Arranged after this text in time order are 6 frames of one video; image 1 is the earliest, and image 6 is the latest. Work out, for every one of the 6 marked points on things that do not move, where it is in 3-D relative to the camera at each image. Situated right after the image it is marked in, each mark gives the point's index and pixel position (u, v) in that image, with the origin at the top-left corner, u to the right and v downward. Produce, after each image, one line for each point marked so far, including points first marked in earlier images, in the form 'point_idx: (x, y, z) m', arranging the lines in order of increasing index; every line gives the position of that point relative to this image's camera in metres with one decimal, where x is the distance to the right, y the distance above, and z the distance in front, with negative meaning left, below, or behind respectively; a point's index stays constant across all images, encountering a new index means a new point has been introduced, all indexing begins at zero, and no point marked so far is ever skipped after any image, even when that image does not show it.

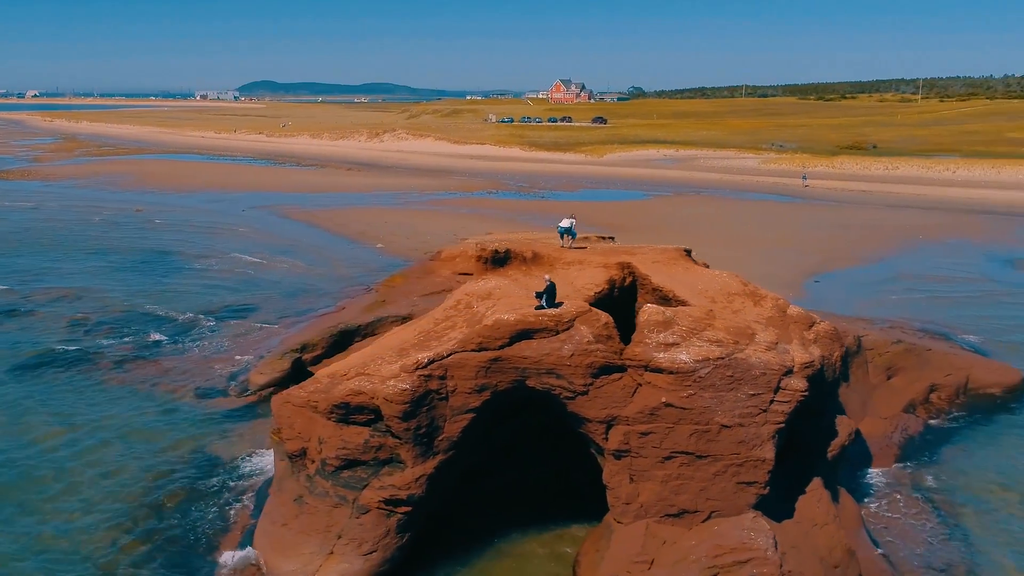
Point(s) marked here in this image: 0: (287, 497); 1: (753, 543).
0: (-1.8, -1.7, +8.5) m
1: (+1.6, -1.8, +6.9) m
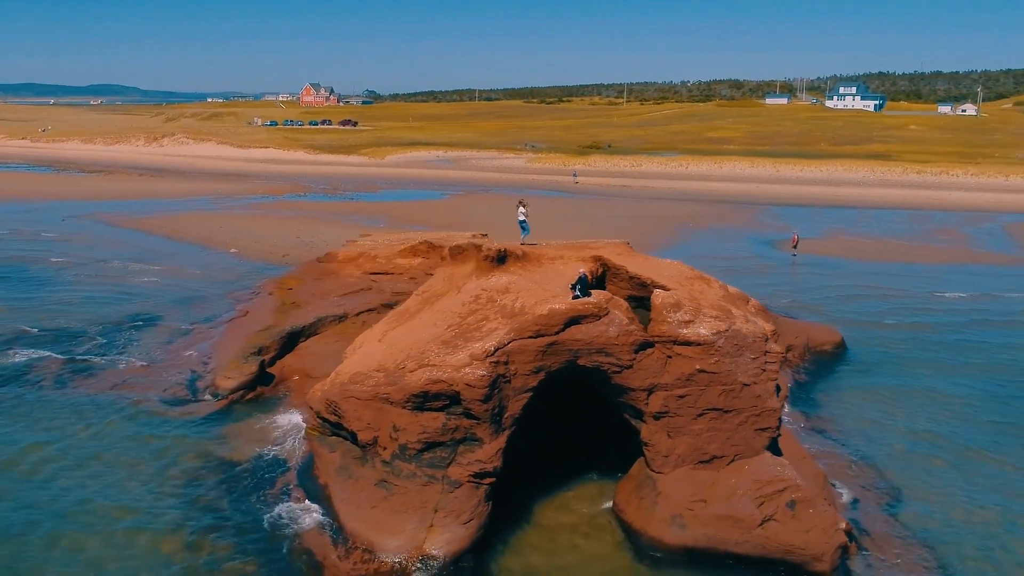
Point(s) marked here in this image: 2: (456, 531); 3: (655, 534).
0: (-1.3, -1.8, +9.2) m
1: (+2.4, -1.7, +8.8) m
2: (-0.5, -2.1, +8.8) m
3: (+1.3, -2.2, +8.9) m
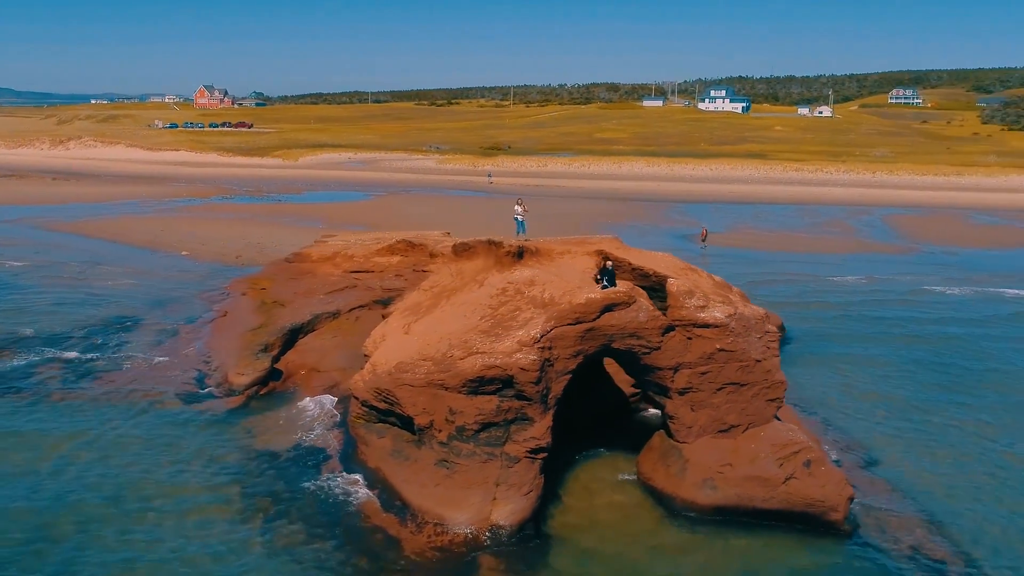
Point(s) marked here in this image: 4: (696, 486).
0: (-0.8, -1.7, +10.0) m
1: (+2.9, -1.5, +10.1) m
2: (+0.1, -2.0, +9.6) m
3: (+1.8, -2.1, +10.0) m
4: (+1.9, -1.9, +10.0) m
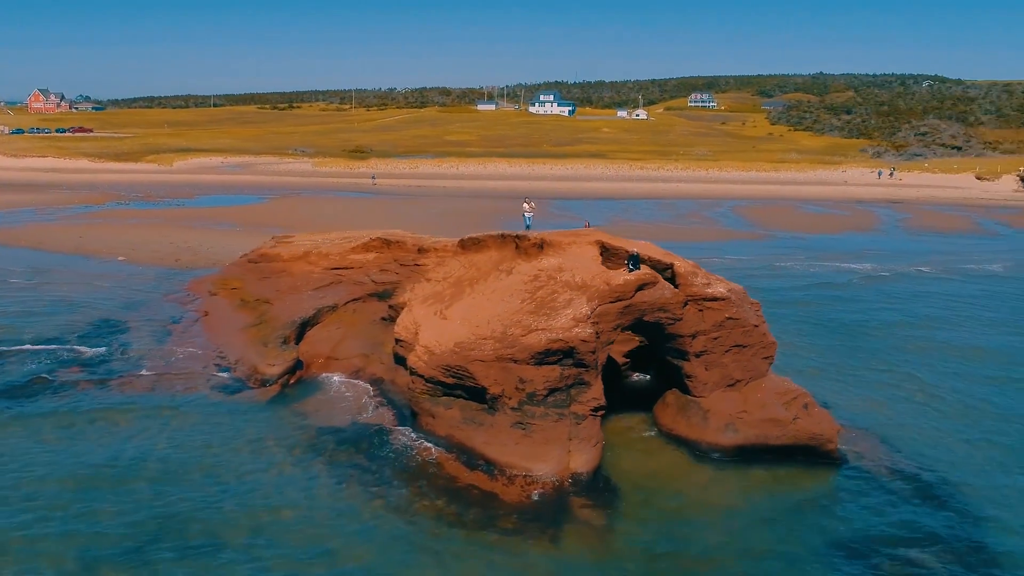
0: (-0.1, -1.6, +11.5) m
1: (+3.5, -1.2, +12.5) m
2: (+0.9, -1.9, +11.4) m
3: (+2.4, -1.8, +12.1) m
4: (+2.5, -1.7, +12.2) m
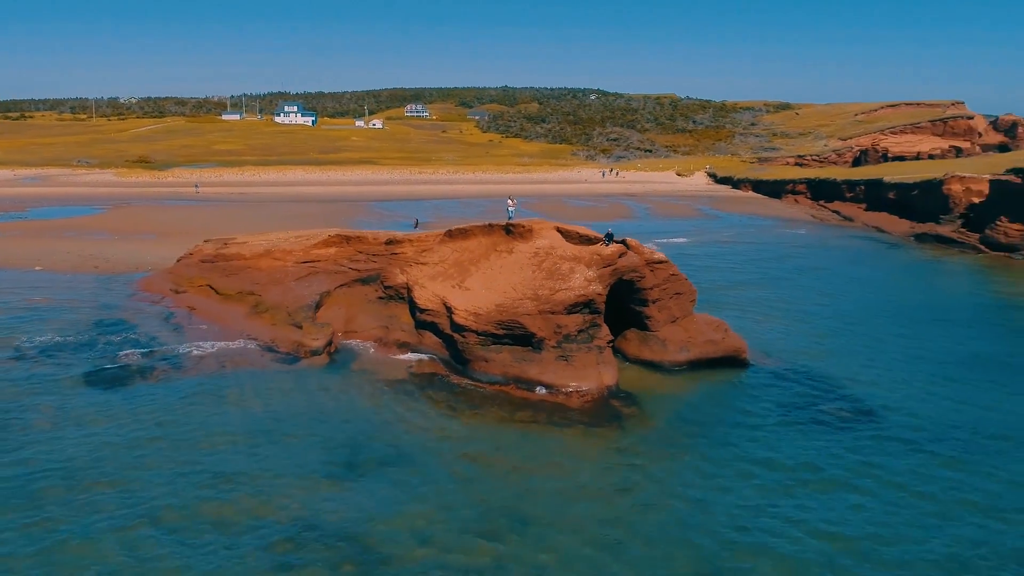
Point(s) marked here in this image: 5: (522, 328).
0: (+0.6, -1.1, +15.8) m
1: (+3.5, -0.6, +18.0) m
2: (+1.5, -1.3, +16.0) m
3: (+2.7, -1.2, +17.2) m
4: (+2.8, -1.1, +17.3) m
5: (+0.2, -0.6, +15.8) m
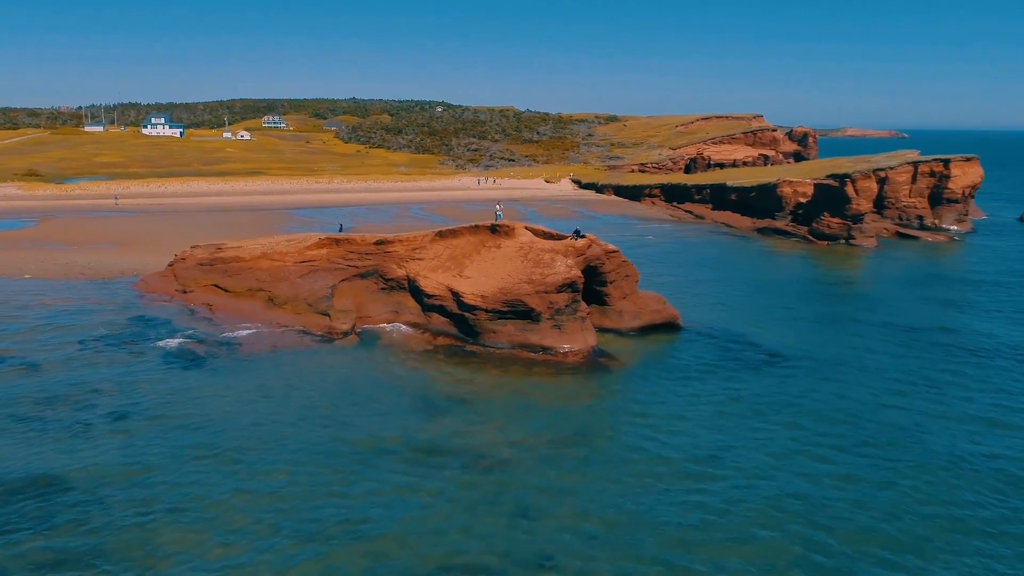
0: (+0.6, -0.8, +19.6) m
1: (+3.1, -0.2, +22.3) m
2: (+1.6, -1.0, +20.0) m
3: (+2.5, -0.9, +21.4) m
4: (+2.5, -0.8, +21.5) m
5: (+0.2, -0.4, +19.5) m
